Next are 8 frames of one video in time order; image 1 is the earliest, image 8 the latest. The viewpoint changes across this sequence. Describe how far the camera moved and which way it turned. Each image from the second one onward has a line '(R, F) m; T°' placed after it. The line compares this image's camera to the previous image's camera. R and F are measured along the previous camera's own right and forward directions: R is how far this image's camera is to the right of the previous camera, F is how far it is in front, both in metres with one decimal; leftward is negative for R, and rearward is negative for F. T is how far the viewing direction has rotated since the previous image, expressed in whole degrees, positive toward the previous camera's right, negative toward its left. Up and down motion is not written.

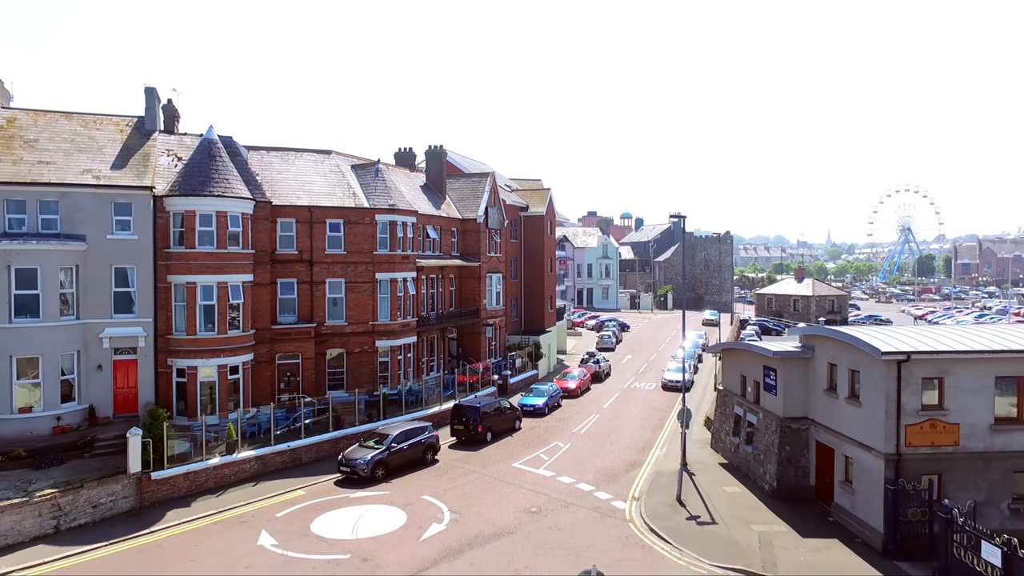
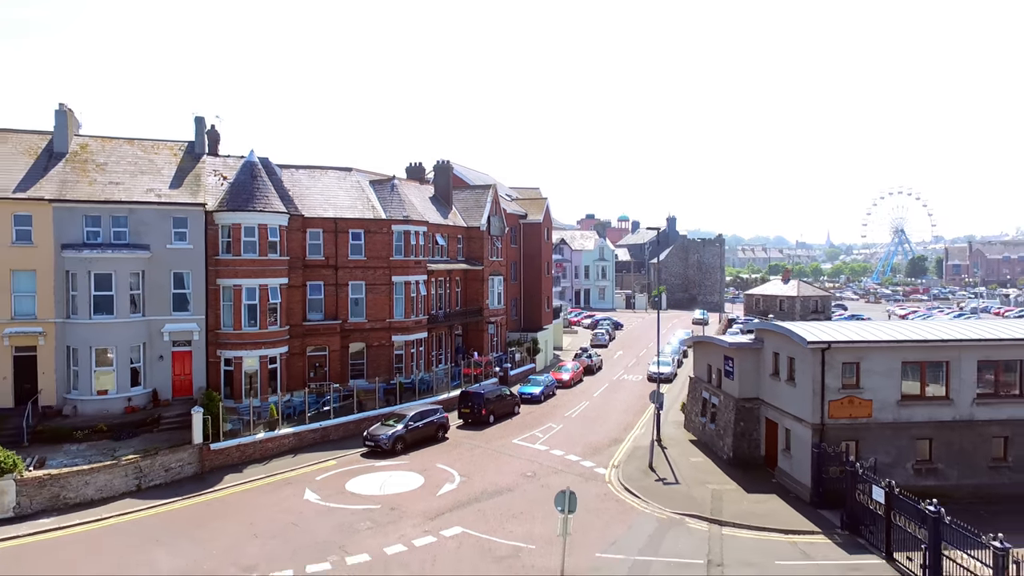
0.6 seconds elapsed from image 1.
(+0.1, -3.5) m; 0°
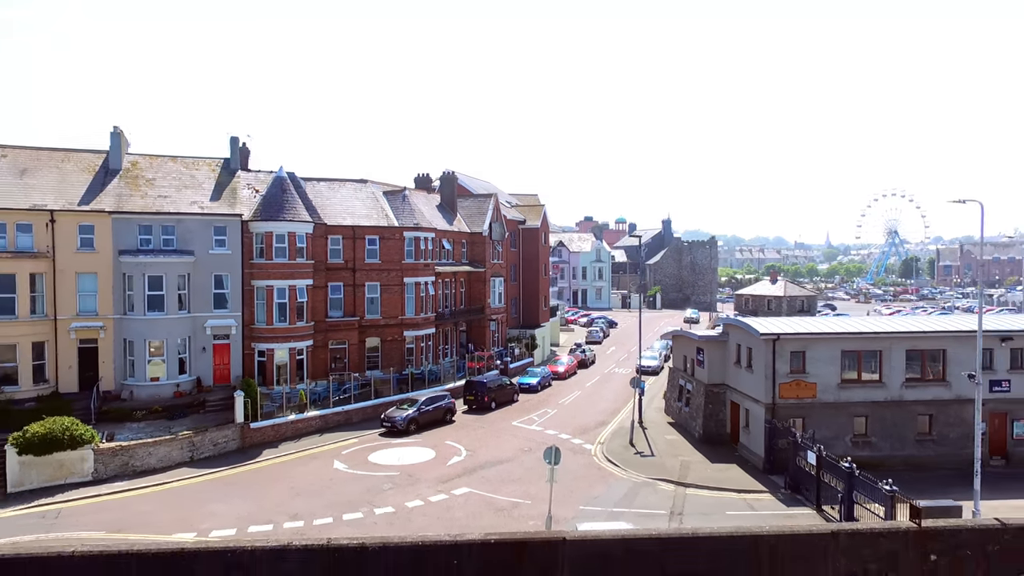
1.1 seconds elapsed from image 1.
(+0.1, -3.3) m; 0°
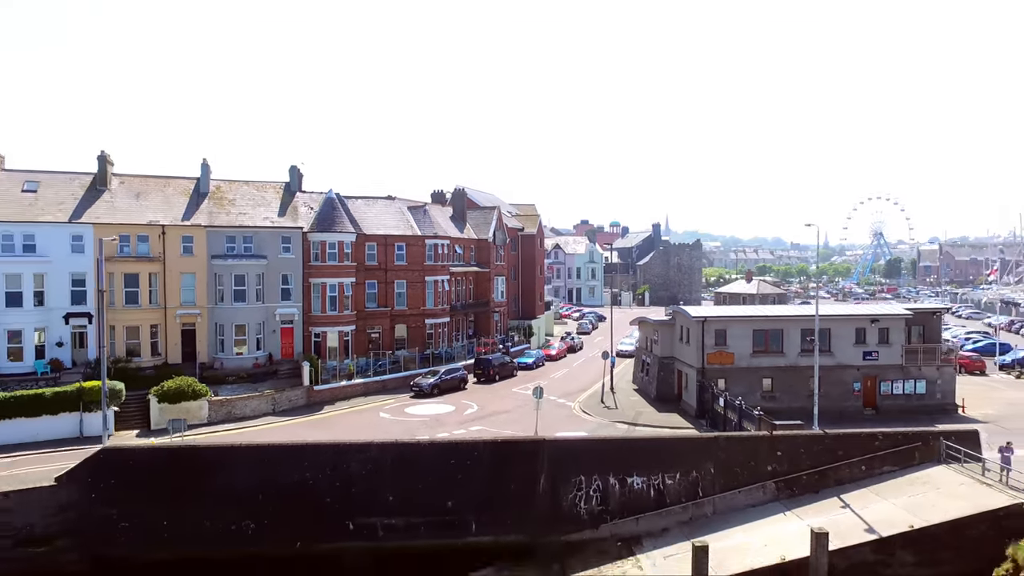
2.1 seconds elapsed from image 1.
(+0.1, -7.8) m; 0°
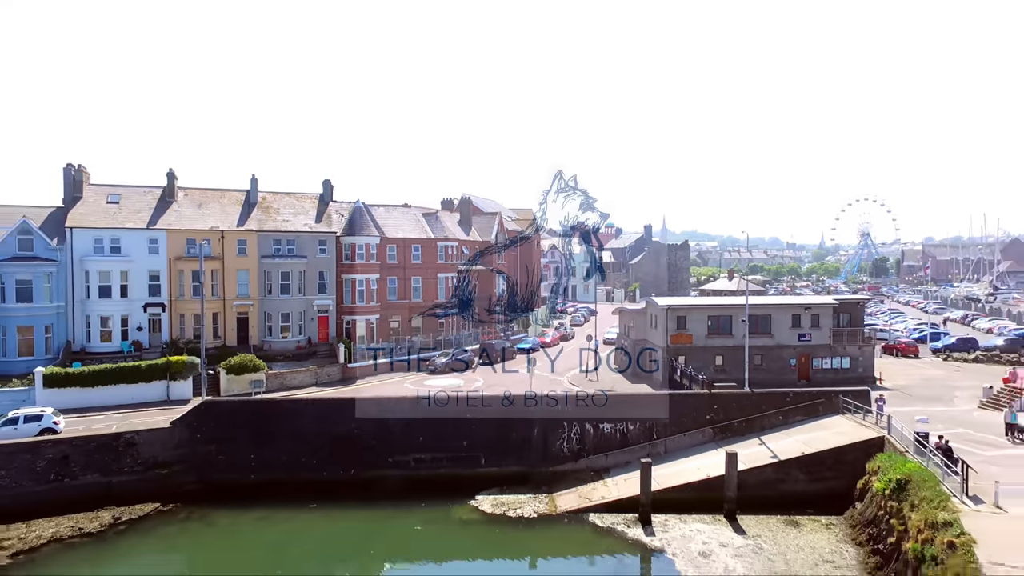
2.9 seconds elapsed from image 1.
(0.0, -6.6) m; 0°
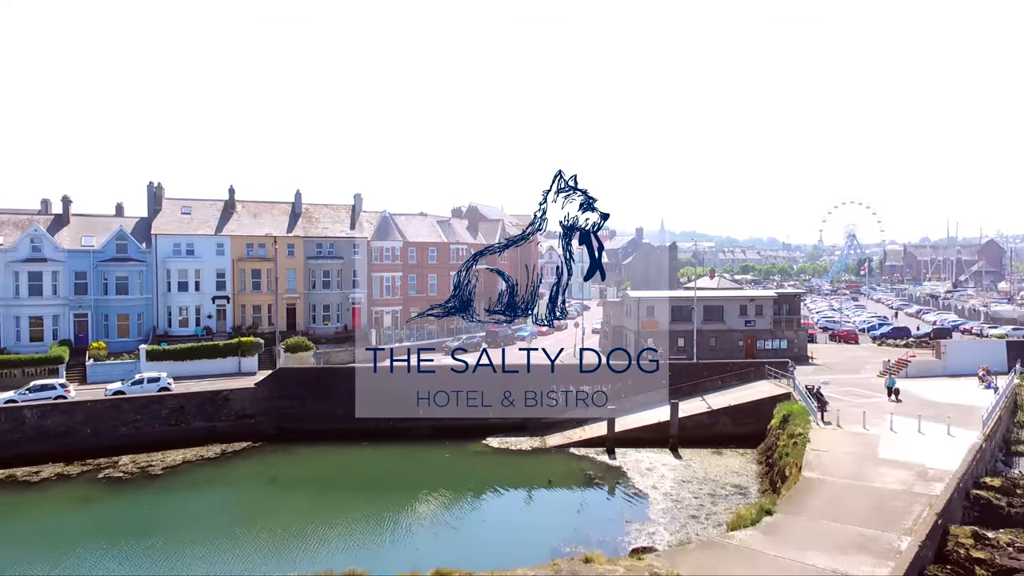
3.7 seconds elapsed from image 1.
(-0.1, -8.4) m; 0°
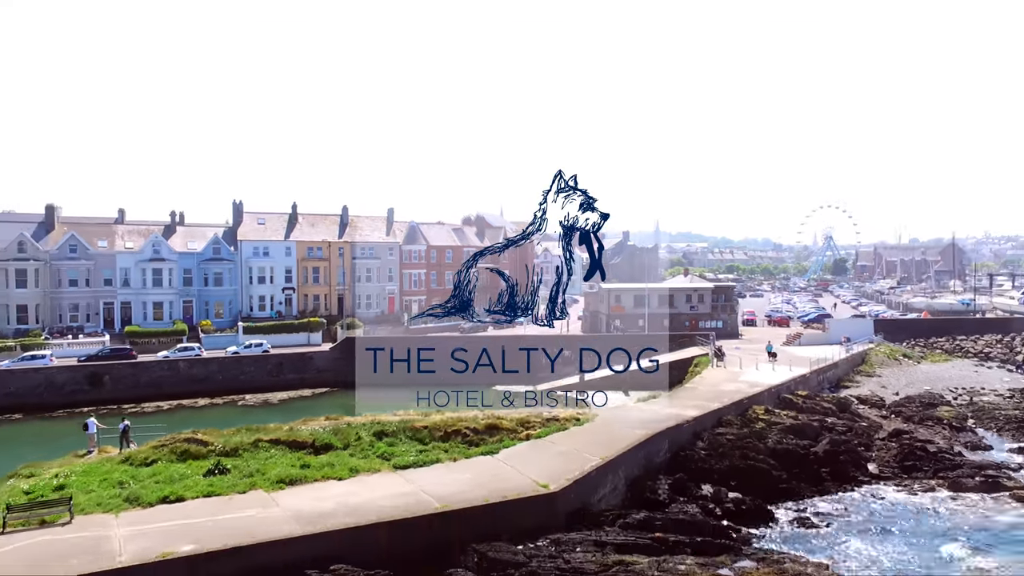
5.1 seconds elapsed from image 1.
(-0.2, -13.8) m; 0°
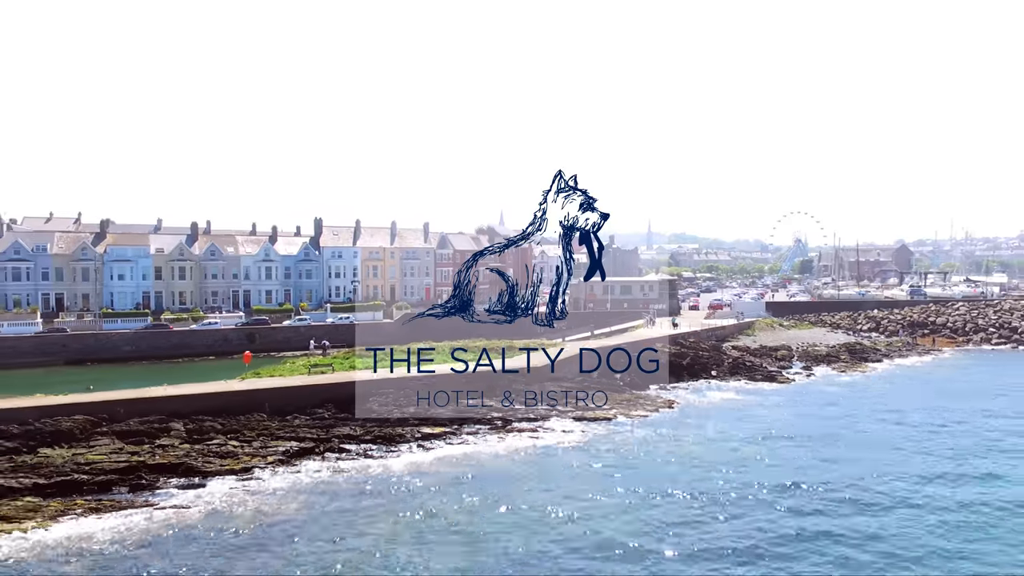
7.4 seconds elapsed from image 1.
(-1.1, -23.1) m; 0°
